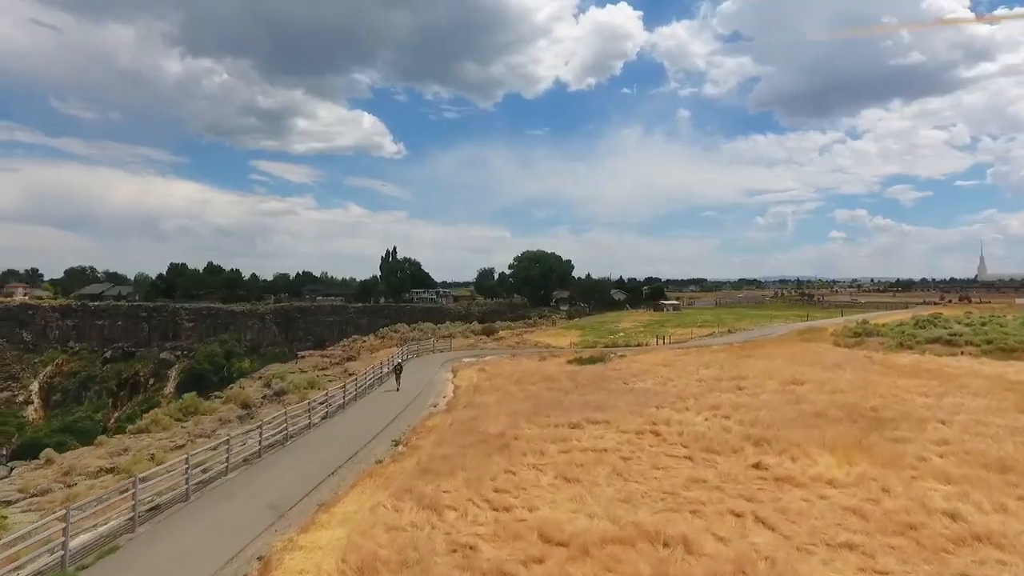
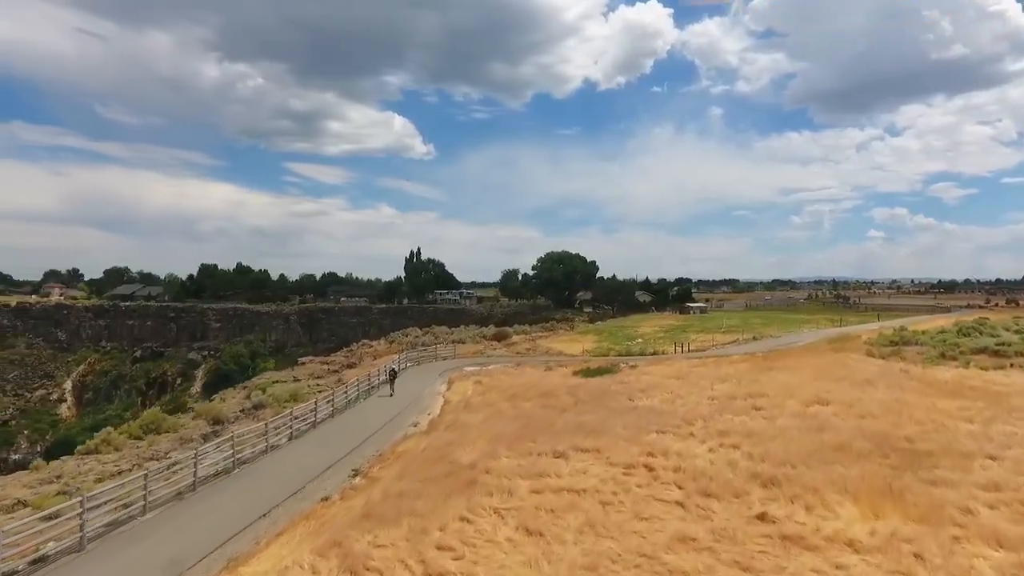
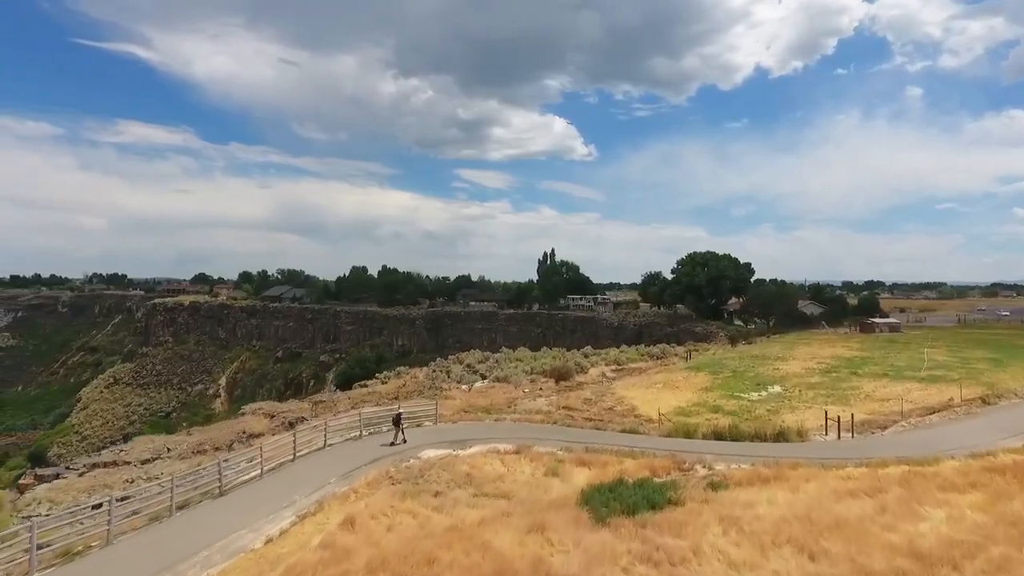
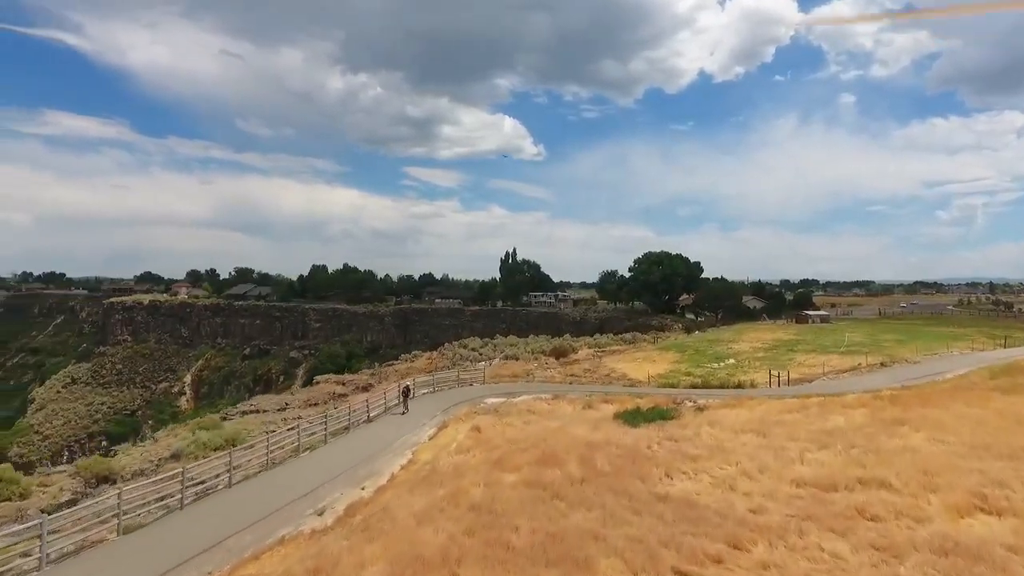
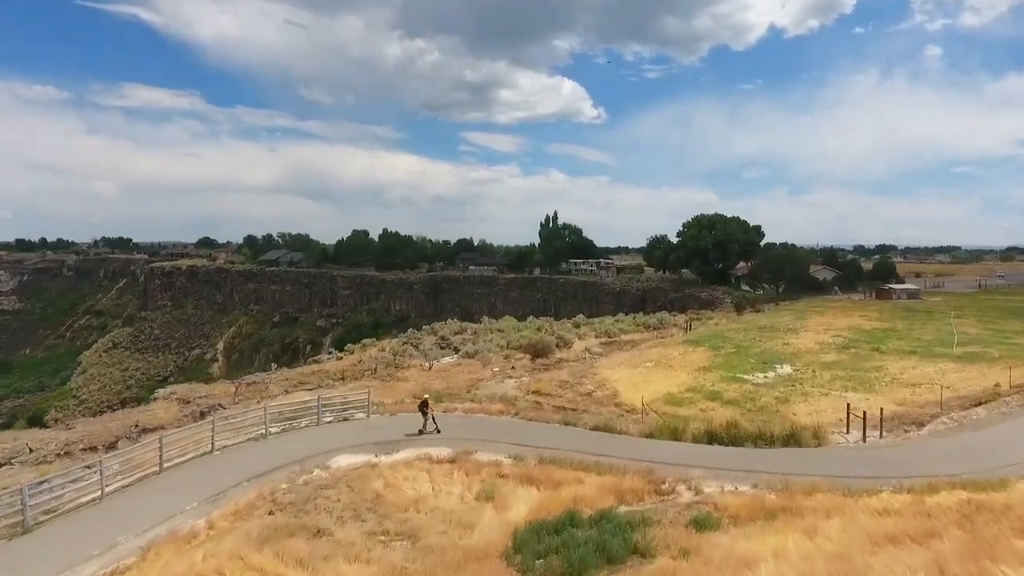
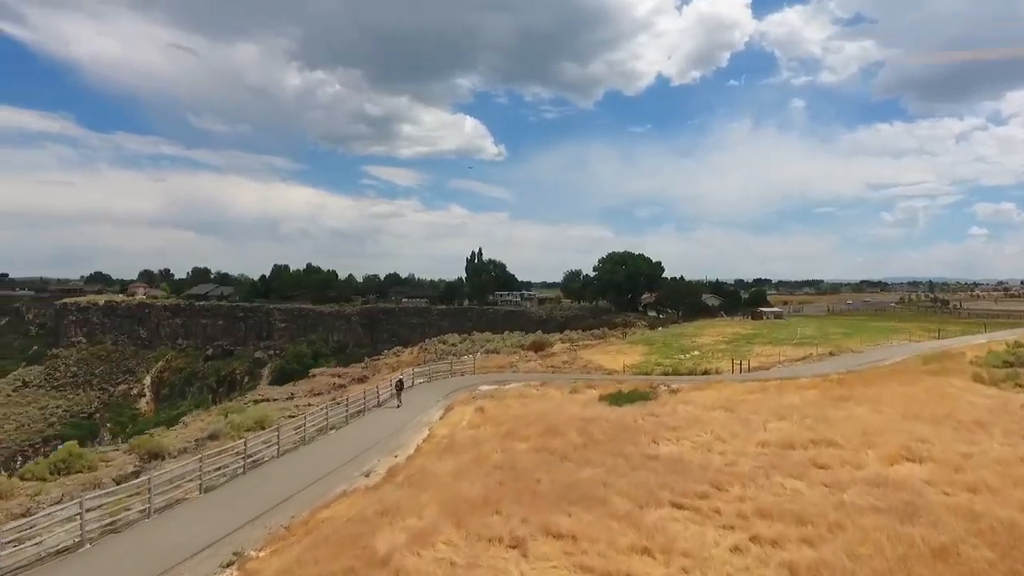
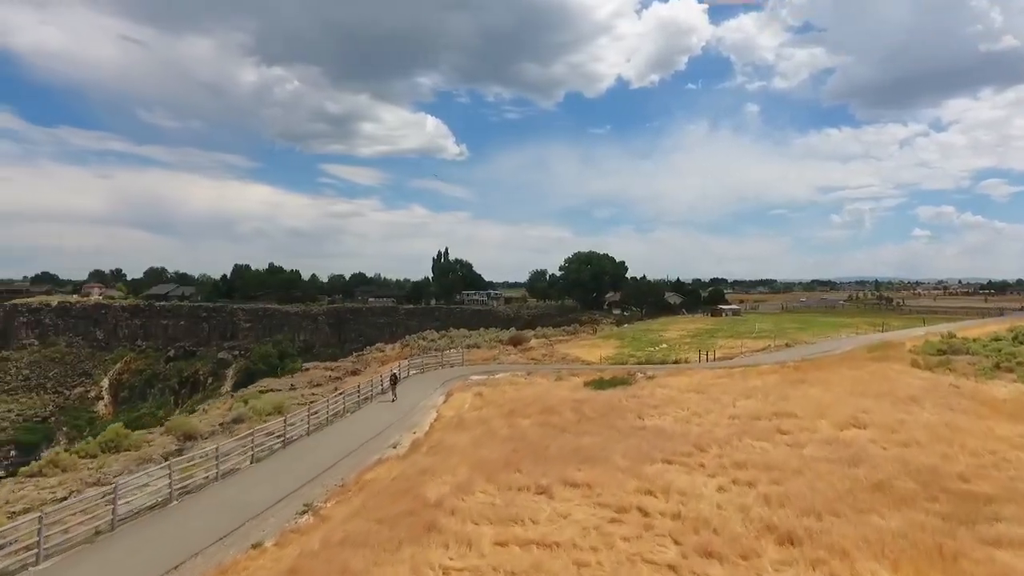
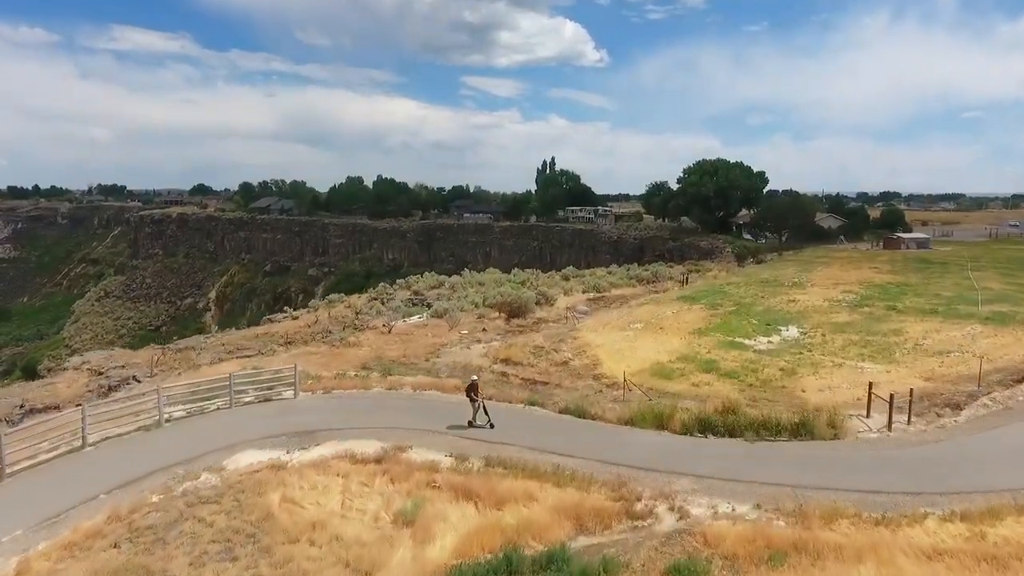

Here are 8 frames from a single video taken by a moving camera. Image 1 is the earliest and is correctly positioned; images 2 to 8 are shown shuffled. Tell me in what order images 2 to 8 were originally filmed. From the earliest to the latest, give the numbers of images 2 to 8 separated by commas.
2, 7, 6, 4, 3, 5, 8
